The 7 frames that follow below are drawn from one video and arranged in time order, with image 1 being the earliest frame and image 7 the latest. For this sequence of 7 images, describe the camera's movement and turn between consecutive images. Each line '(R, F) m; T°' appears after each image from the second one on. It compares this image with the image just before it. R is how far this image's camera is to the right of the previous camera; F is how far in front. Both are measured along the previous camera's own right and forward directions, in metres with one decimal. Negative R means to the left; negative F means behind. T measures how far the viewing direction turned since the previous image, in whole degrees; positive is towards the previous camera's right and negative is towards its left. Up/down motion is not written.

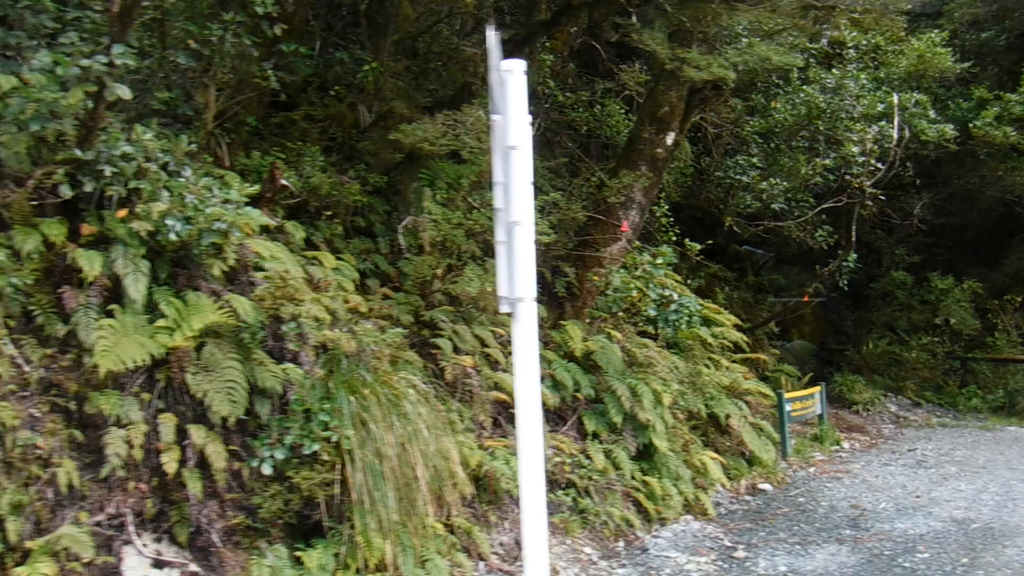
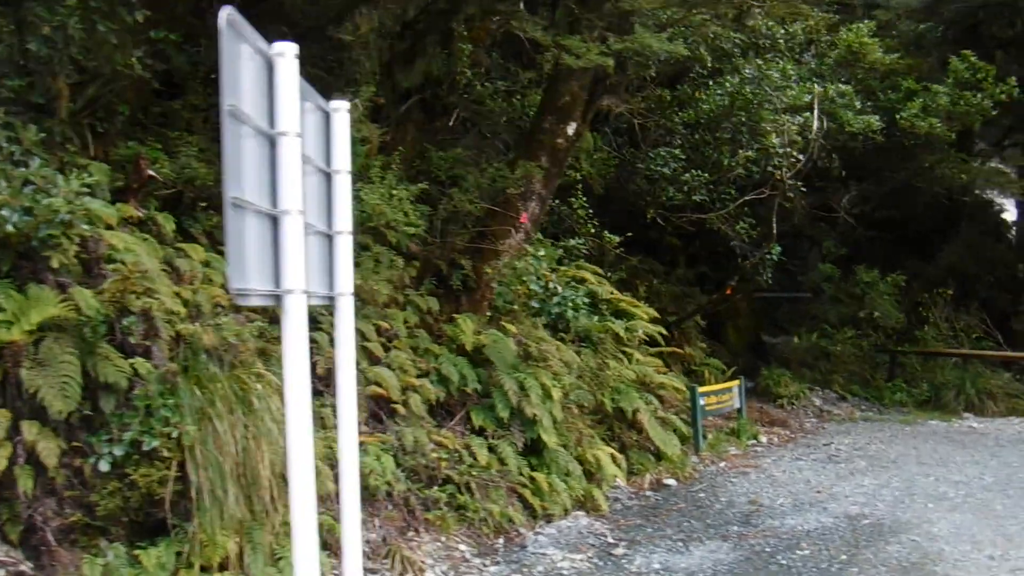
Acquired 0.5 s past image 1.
(+0.8, +0.1) m; 0°
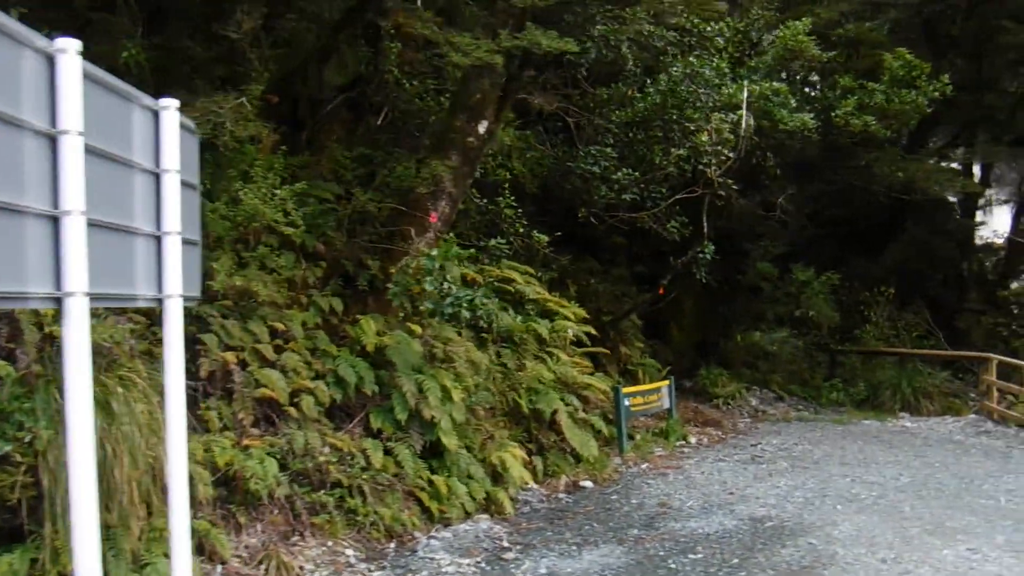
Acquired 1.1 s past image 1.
(+0.7, +0.1) m; 0°
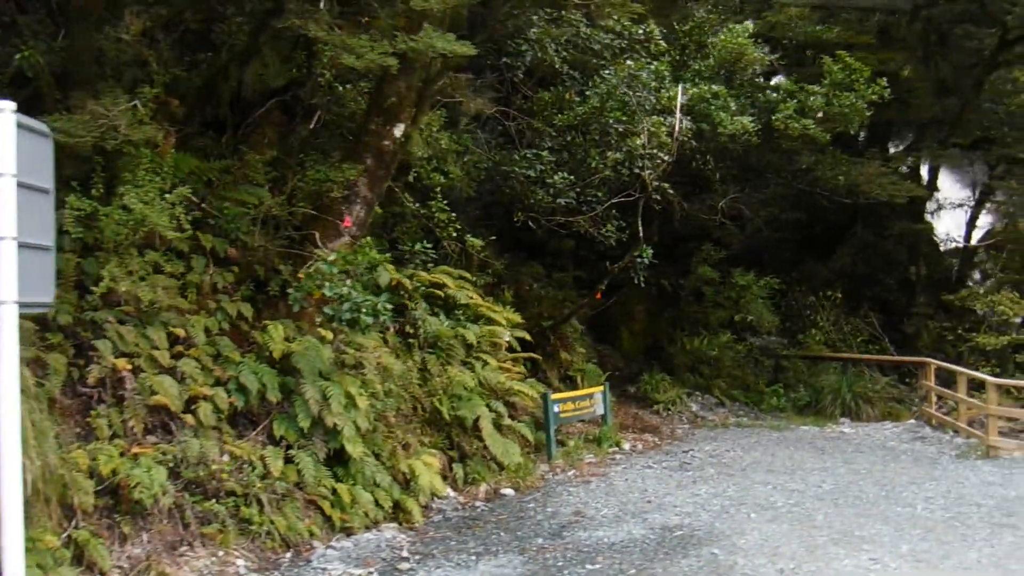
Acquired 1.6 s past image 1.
(+0.7, +0.1) m; 0°
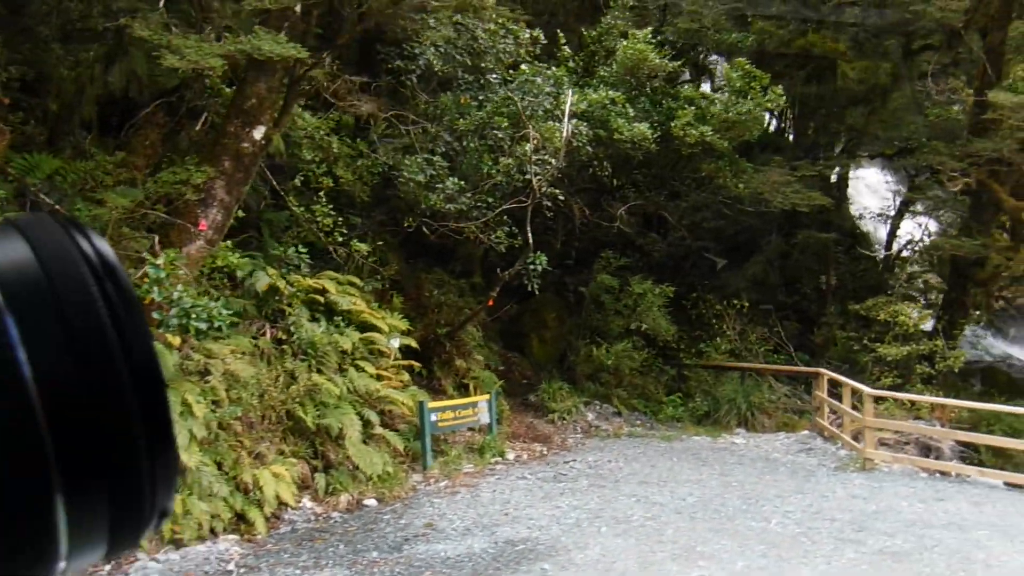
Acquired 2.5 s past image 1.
(+1.1, +0.2) m; +1°
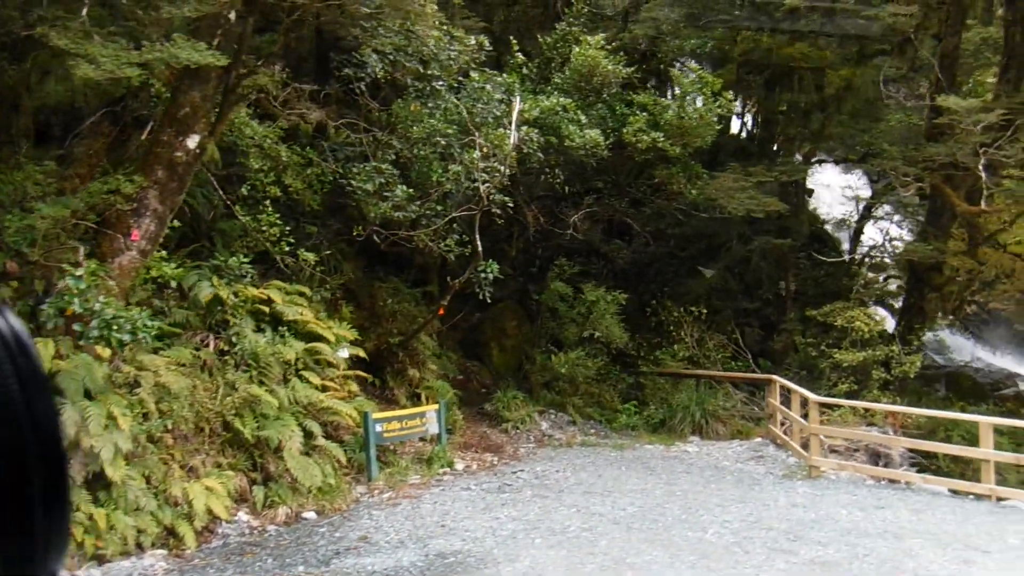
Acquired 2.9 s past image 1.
(+0.5, +0.1) m; 0°
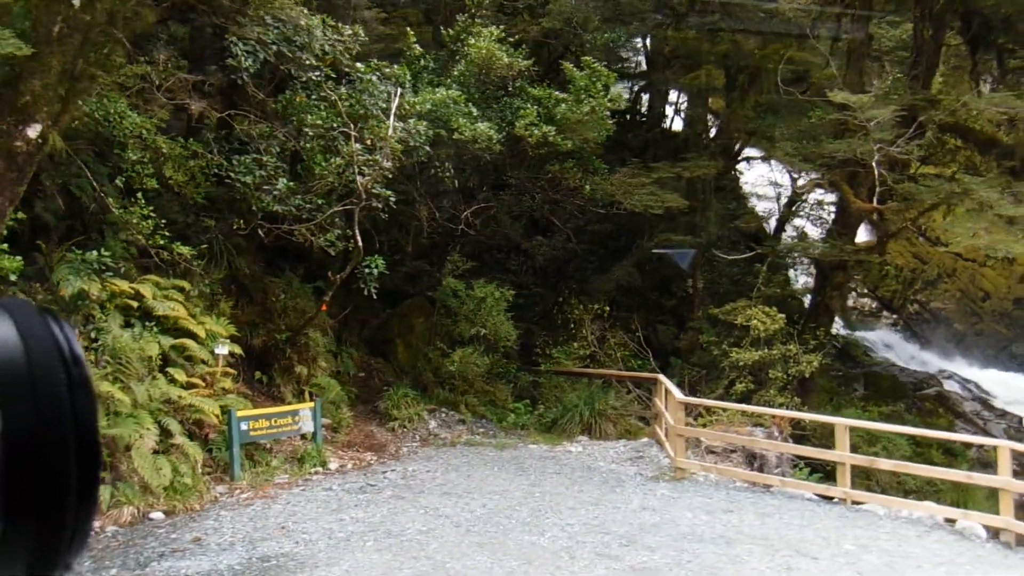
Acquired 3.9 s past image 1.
(+1.2, +0.2) m; 0°
